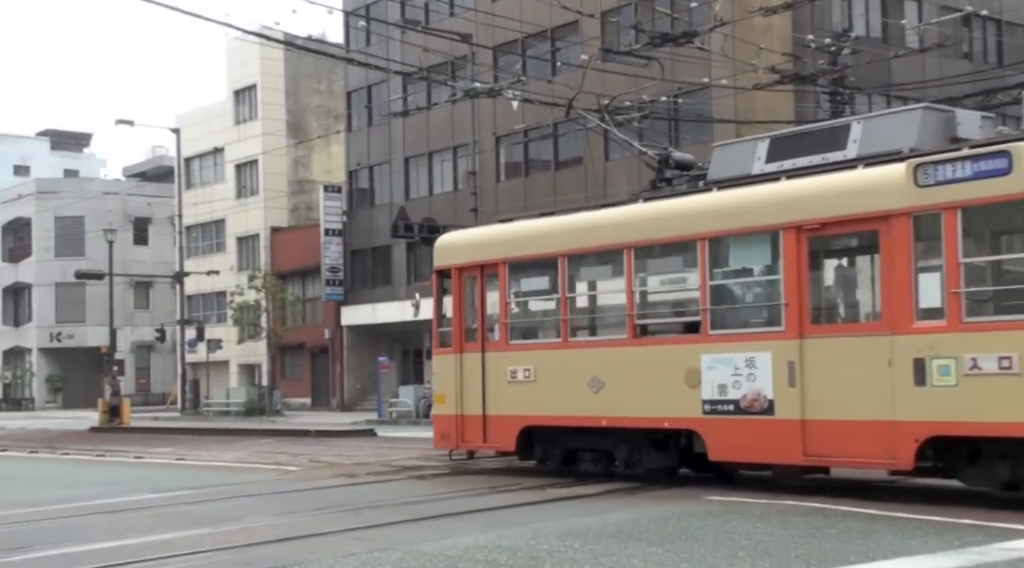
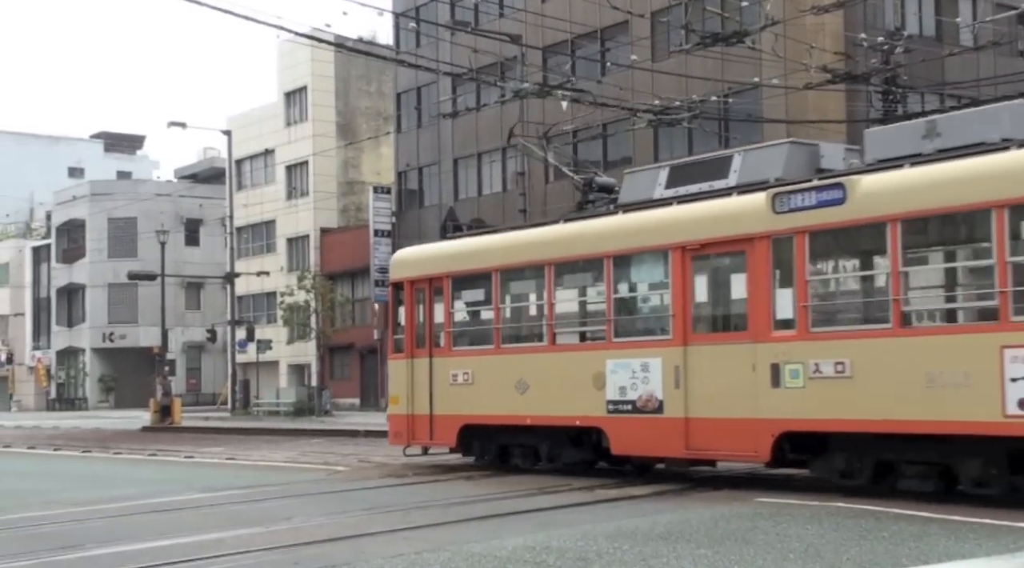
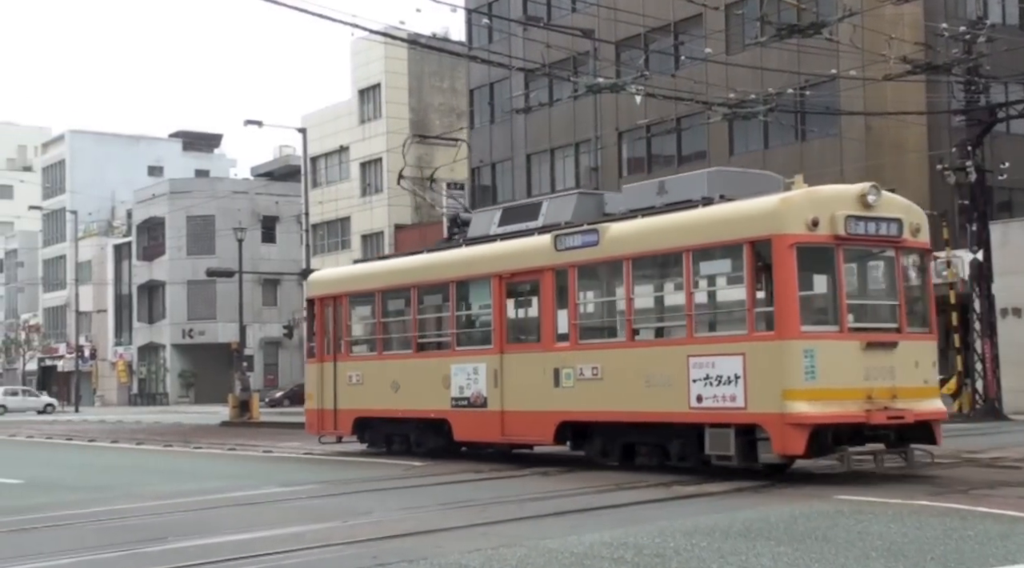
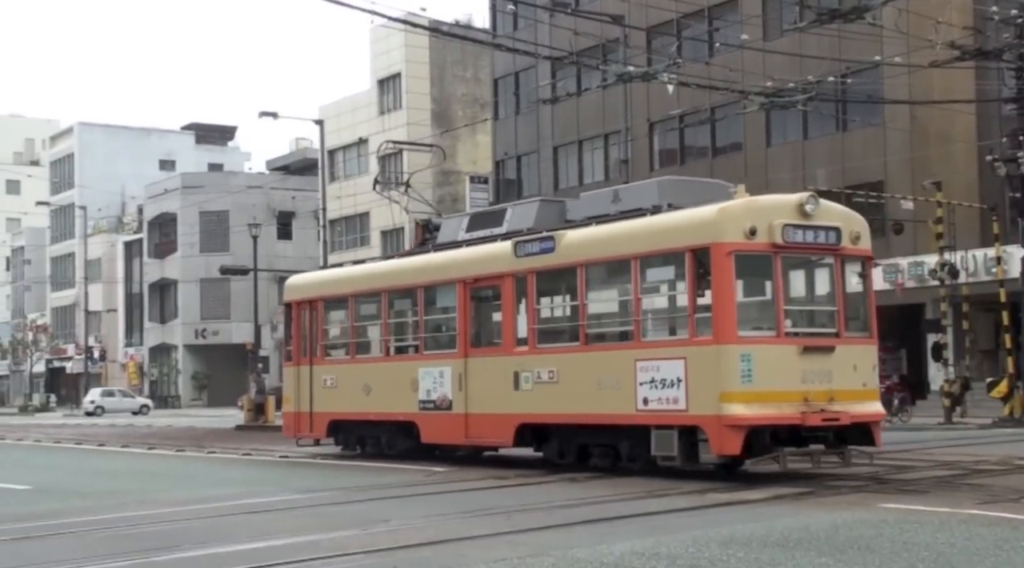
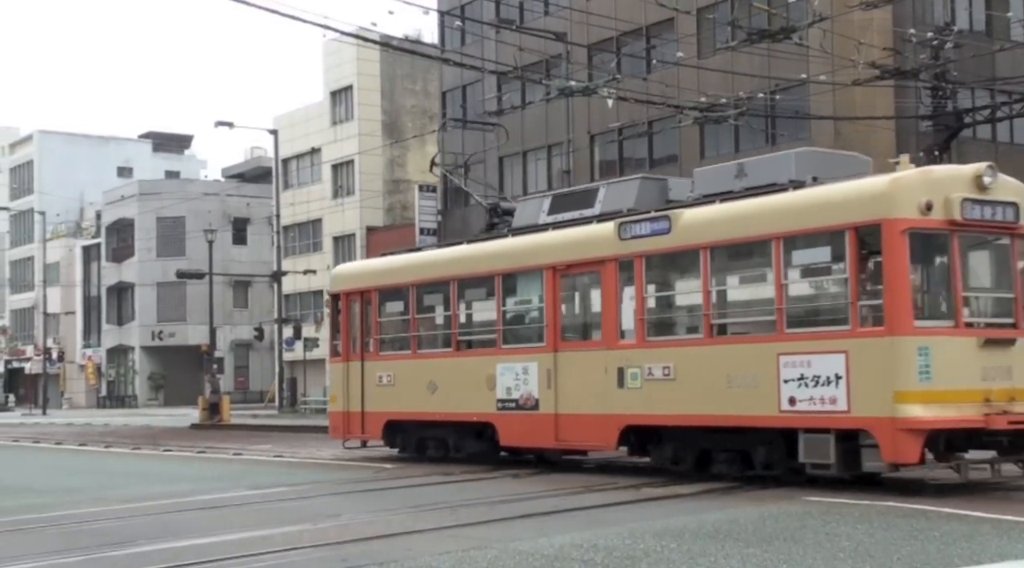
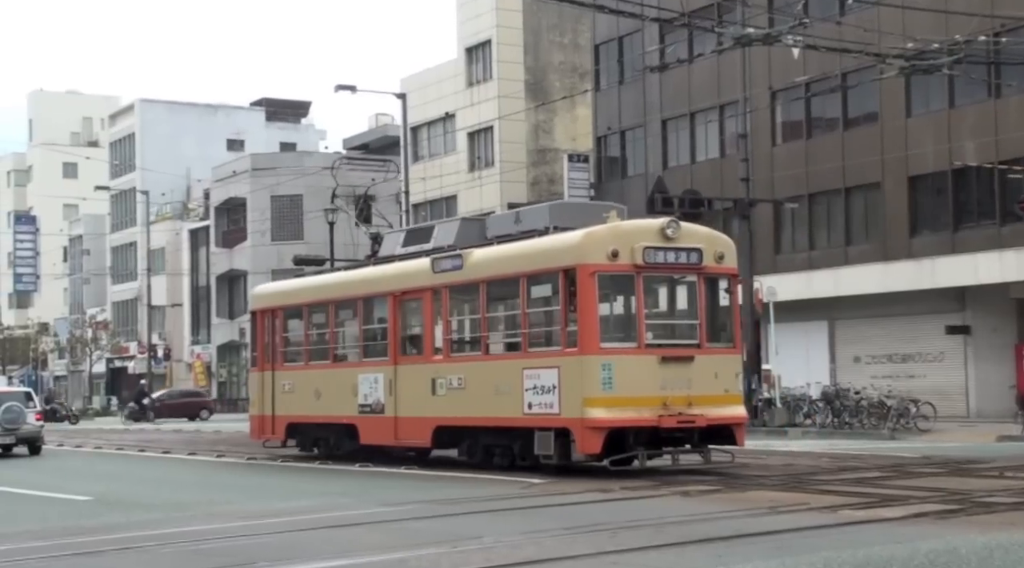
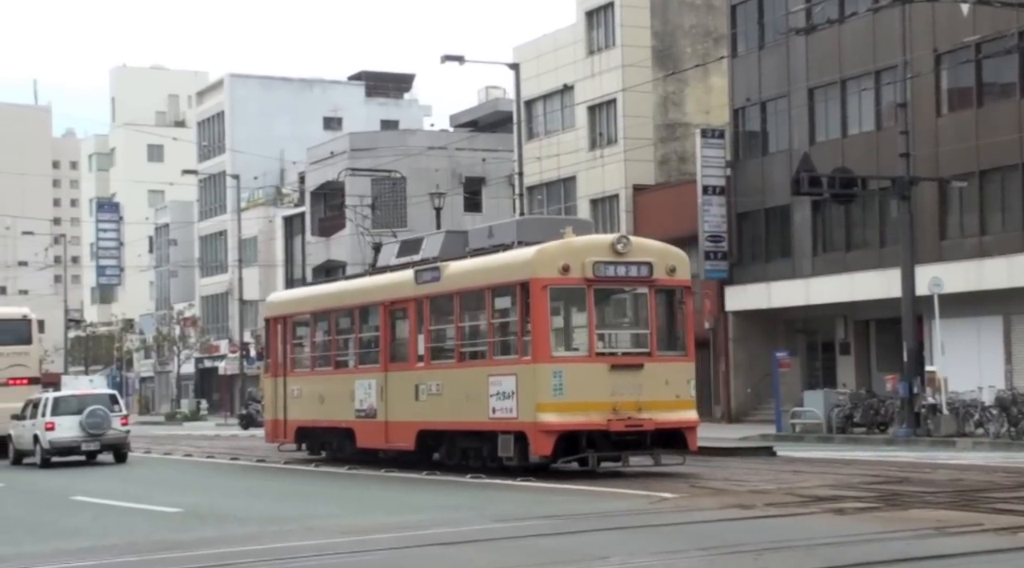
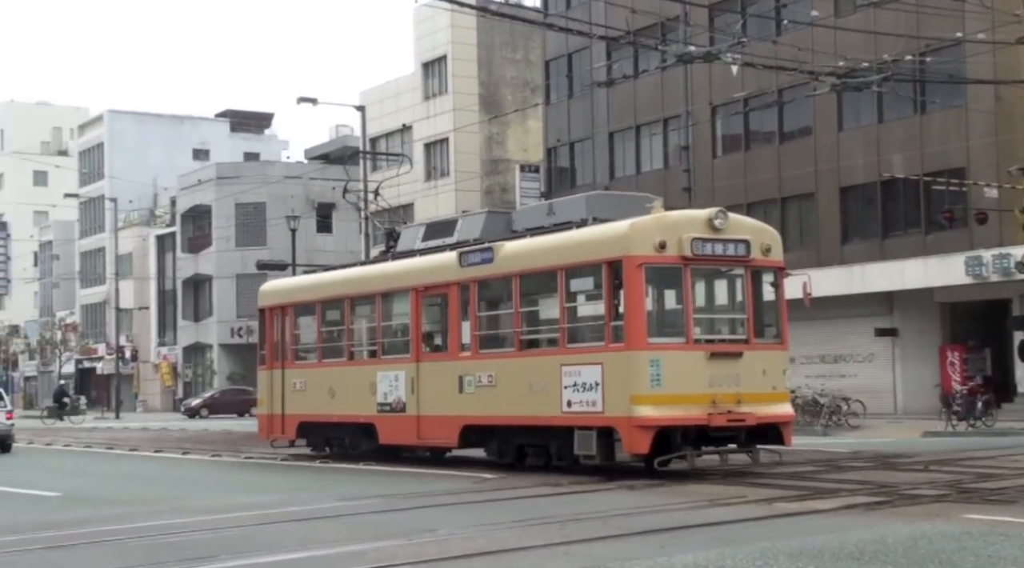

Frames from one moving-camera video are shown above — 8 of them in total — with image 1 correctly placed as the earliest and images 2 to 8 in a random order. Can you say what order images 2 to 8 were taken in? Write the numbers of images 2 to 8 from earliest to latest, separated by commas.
2, 5, 3, 4, 8, 6, 7
